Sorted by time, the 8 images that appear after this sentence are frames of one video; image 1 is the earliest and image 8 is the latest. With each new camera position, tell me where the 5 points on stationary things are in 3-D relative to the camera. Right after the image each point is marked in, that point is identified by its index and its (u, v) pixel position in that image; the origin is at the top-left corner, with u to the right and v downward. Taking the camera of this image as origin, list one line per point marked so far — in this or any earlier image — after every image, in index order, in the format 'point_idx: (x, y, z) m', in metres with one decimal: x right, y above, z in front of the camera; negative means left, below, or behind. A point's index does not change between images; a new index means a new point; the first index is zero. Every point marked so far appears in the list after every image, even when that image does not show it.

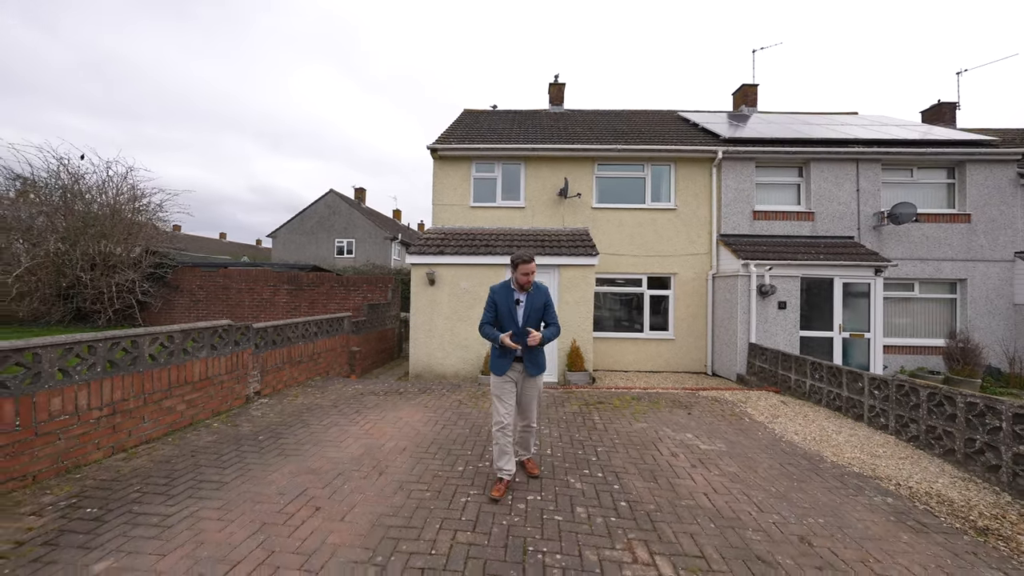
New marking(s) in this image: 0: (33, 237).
0: (-10.3, +1.1, +7.7) m
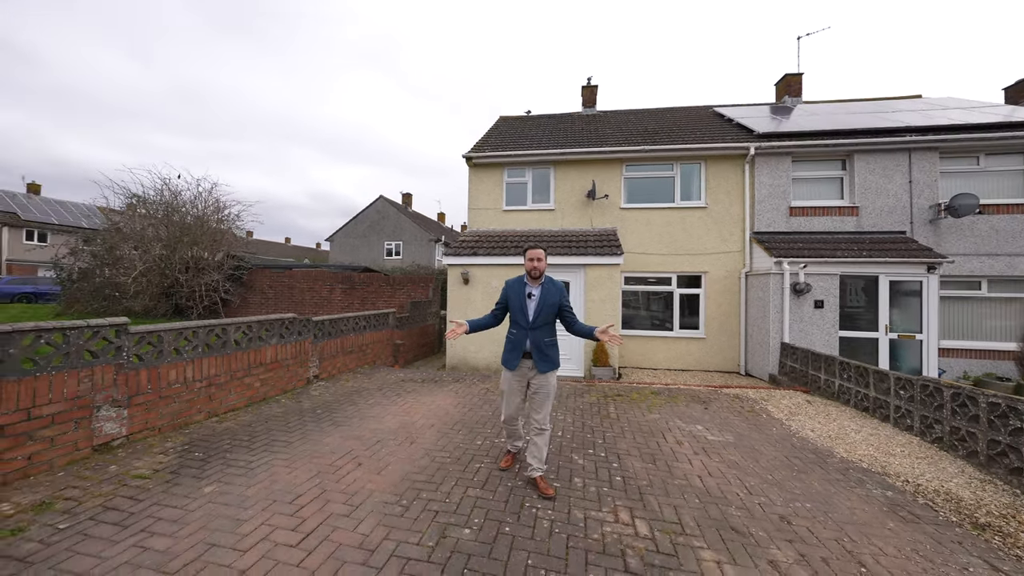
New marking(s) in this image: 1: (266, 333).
0: (-9.6, +1.2, +9.3) m
1: (-3.4, -0.6, +5.0) m
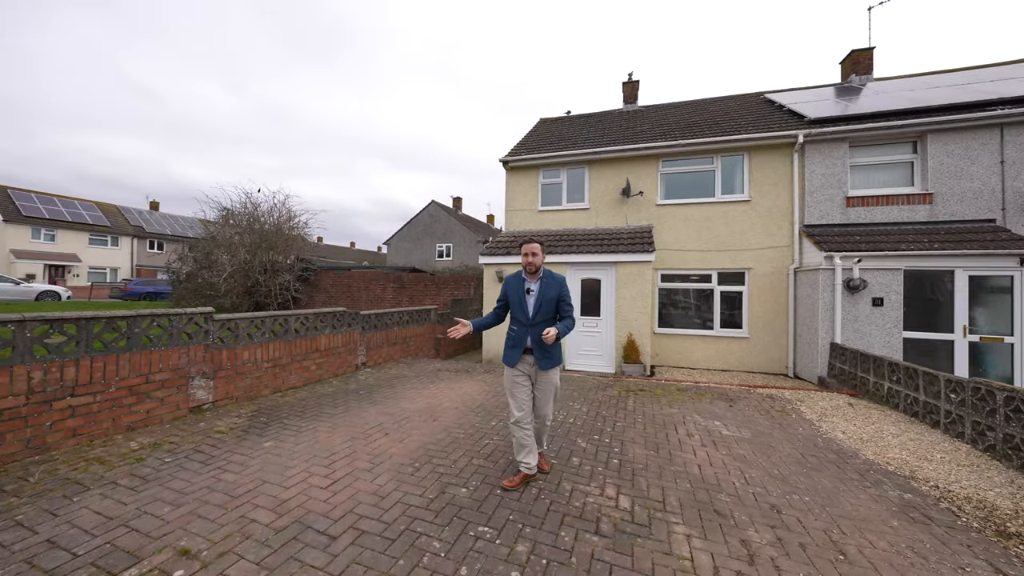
0: (-8.6, +1.2, +11.0) m
1: (-3.0, -0.6, +5.8) m
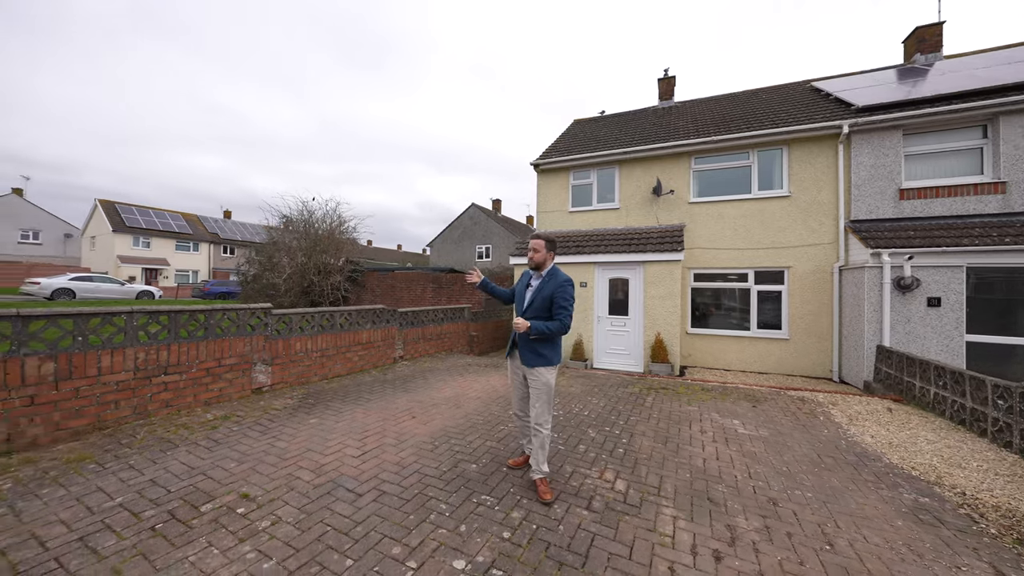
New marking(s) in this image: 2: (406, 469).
0: (-7.5, +1.2, +12.2) m
1: (-2.6, -0.6, +6.4) m
2: (-0.9, -1.6, +3.2) m
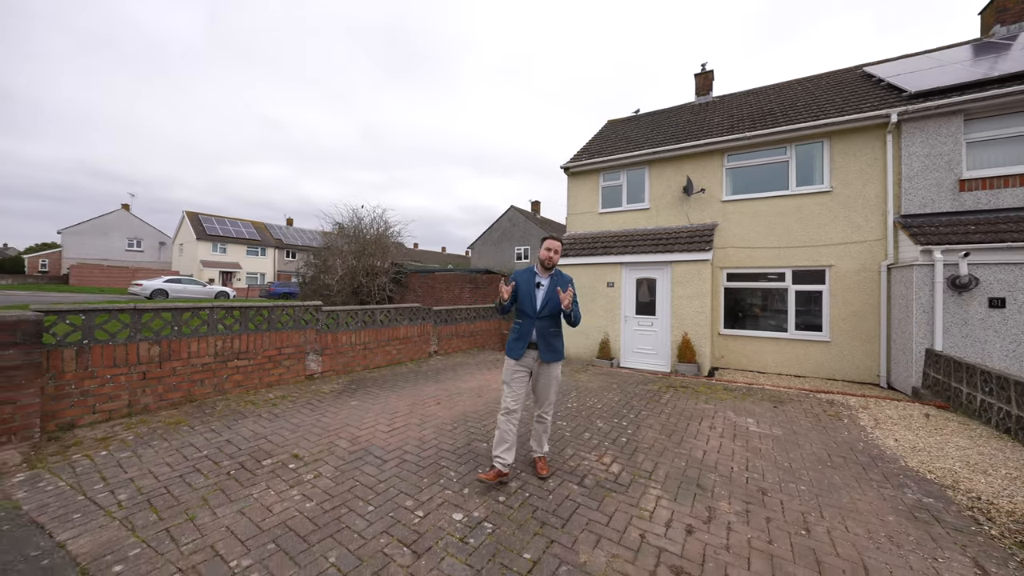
0: (-6.4, +1.2, +13.4) m
1: (-2.2, -0.6, +7.1) m
2: (-0.9, -1.6, +3.7) m
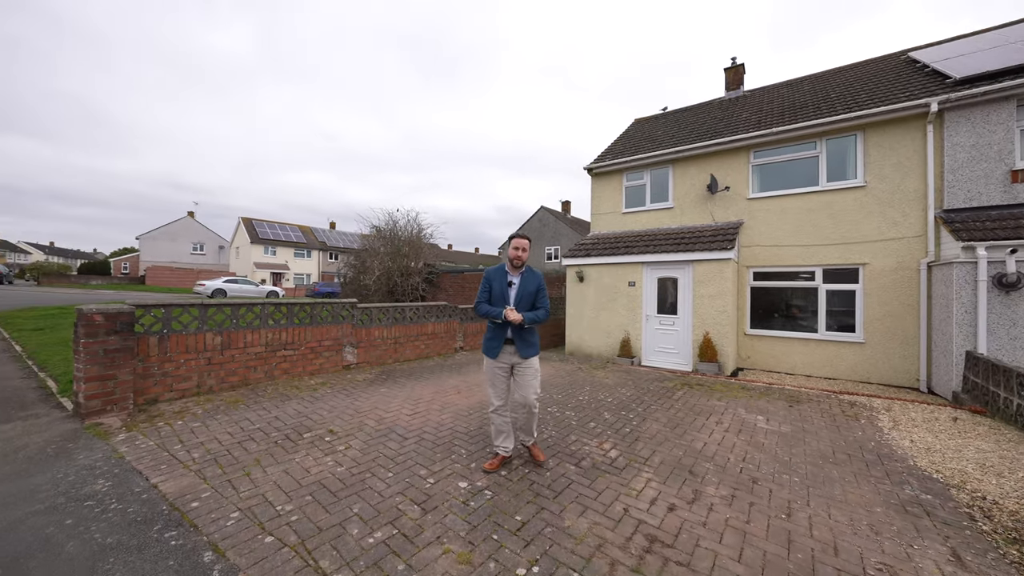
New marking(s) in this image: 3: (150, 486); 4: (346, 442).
0: (-5.4, +1.2, +14.3) m
1: (-1.8, -0.5, +7.6) m
2: (-0.8, -1.6, +4.1) m
3: (-2.6, -1.4, +2.7) m
4: (-1.6, -1.5, +3.6) m
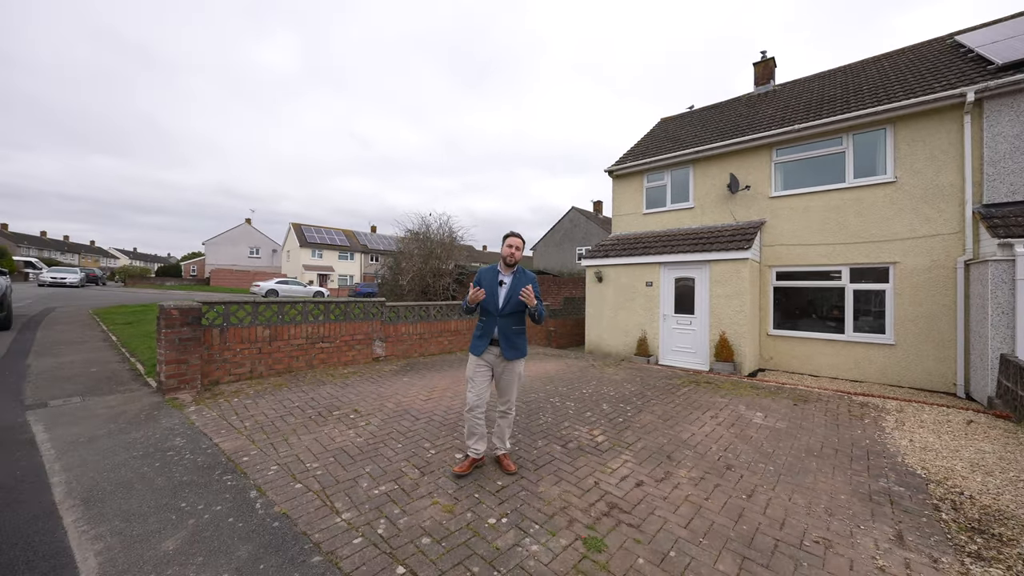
0: (-4.3, +1.2, +15.2) m
1: (-1.4, -0.5, +8.2) m
2: (-0.8, -1.6, +4.6) m
3: (-2.8, -1.4, +3.4) m
4: (-1.7, -1.5, +4.2) m
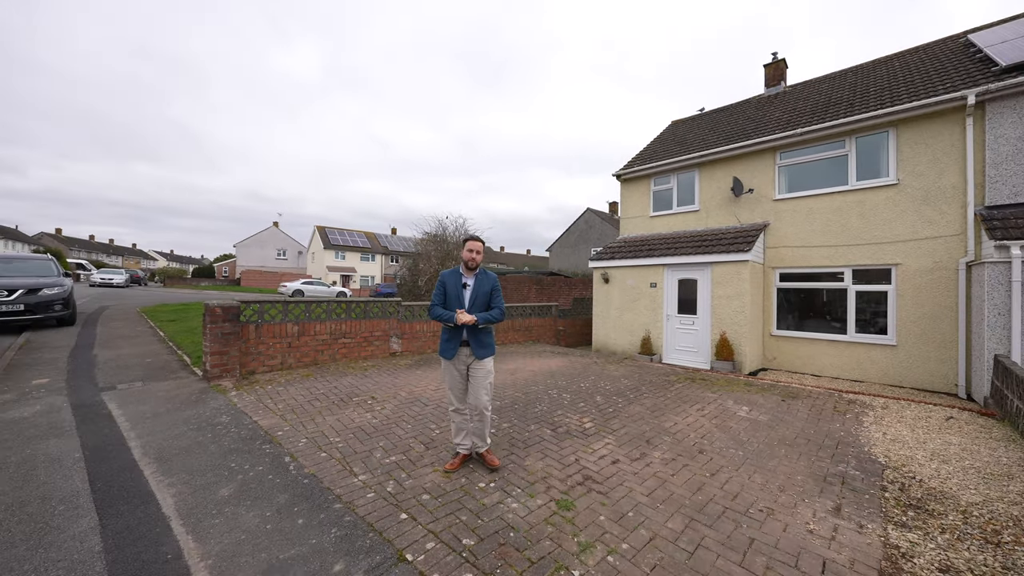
0: (-3.8, +1.2, +15.9) m
1: (-1.2, -0.6, +8.8) m
2: (-0.8, -1.6, +5.1) m
3: (-2.8, -1.5, +4.0) m
4: (-1.7, -1.5, +4.7) m
